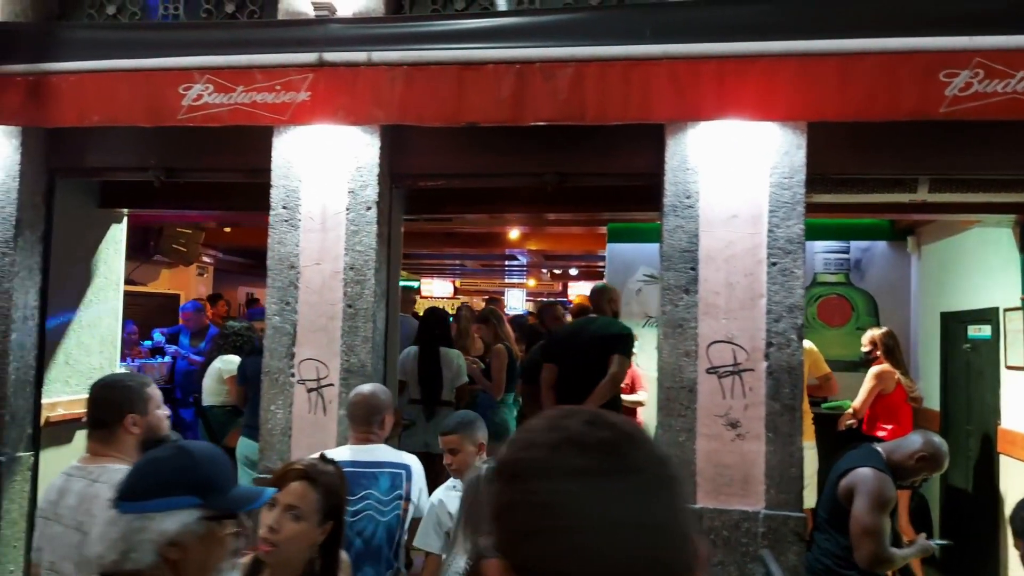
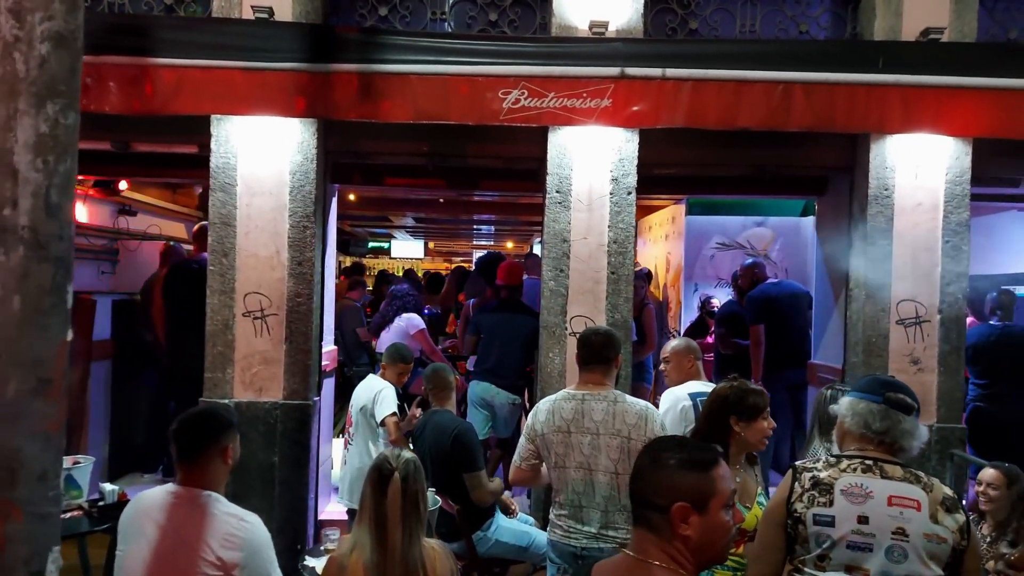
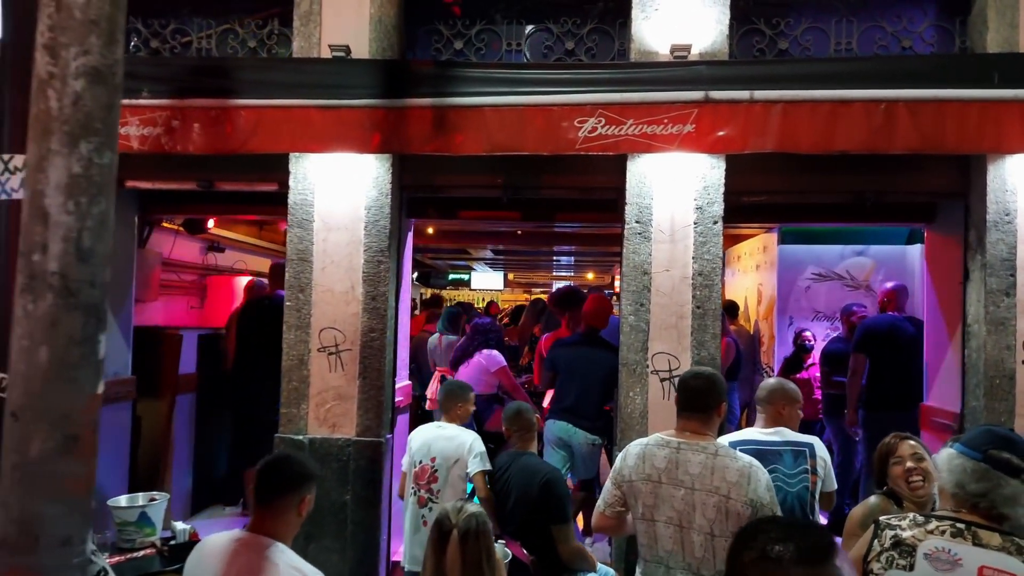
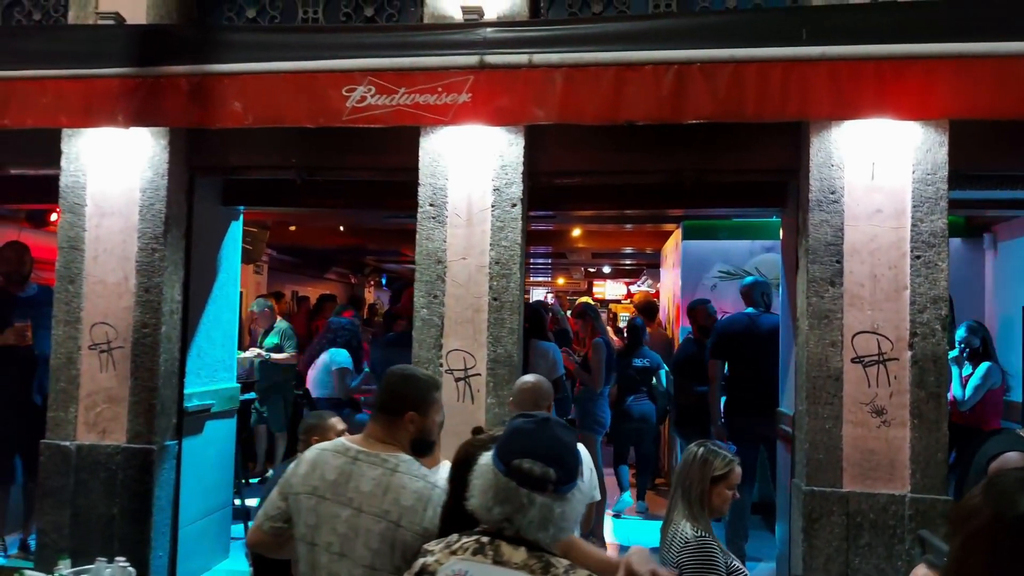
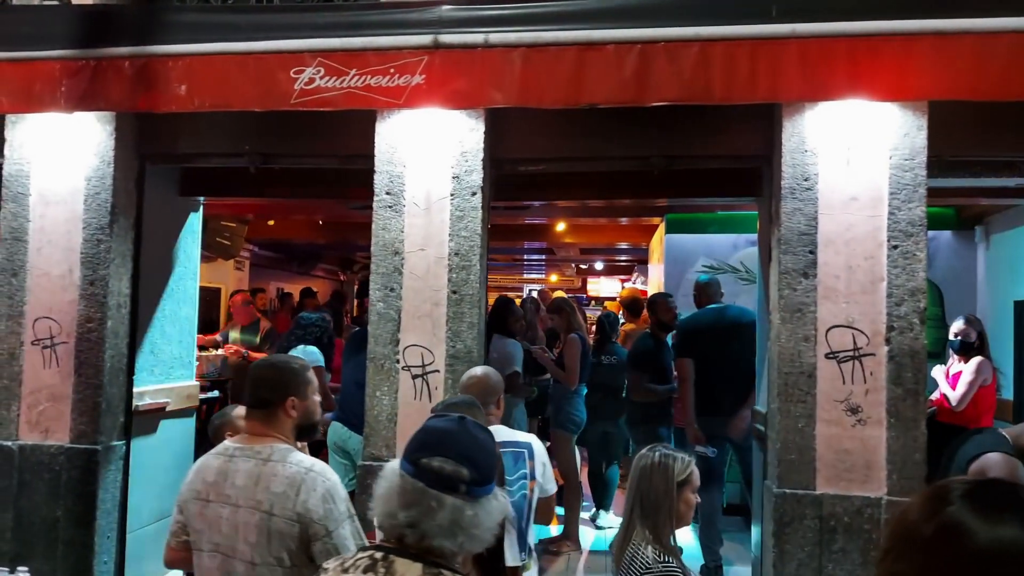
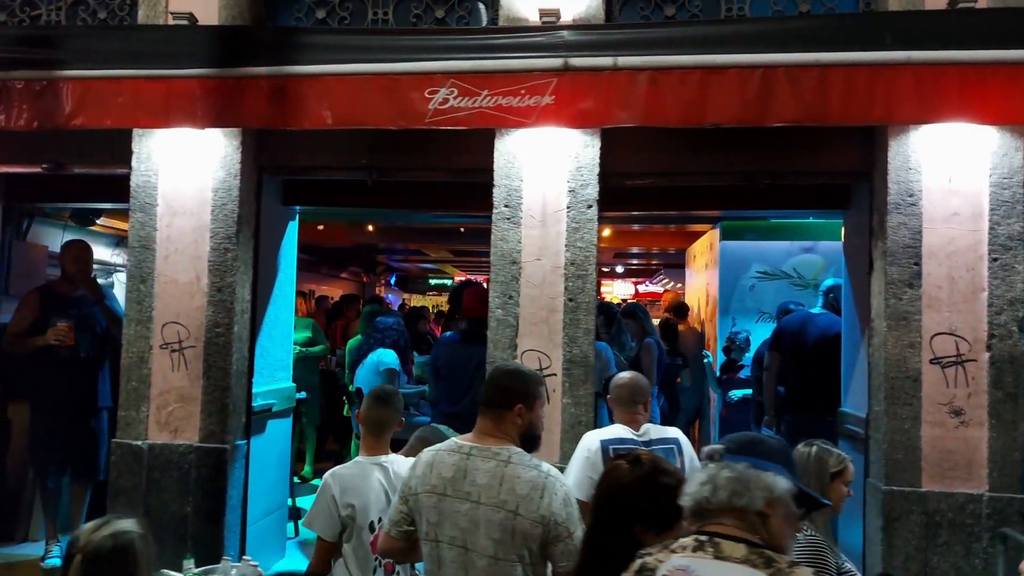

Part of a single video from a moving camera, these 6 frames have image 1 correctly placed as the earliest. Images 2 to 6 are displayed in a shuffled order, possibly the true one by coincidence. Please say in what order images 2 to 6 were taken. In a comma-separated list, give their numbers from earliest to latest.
5, 4, 6, 3, 2
